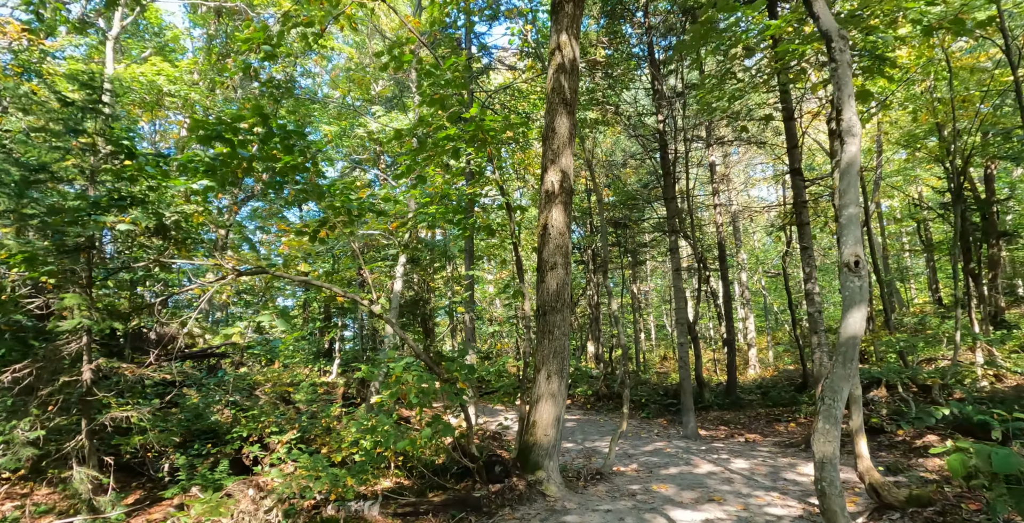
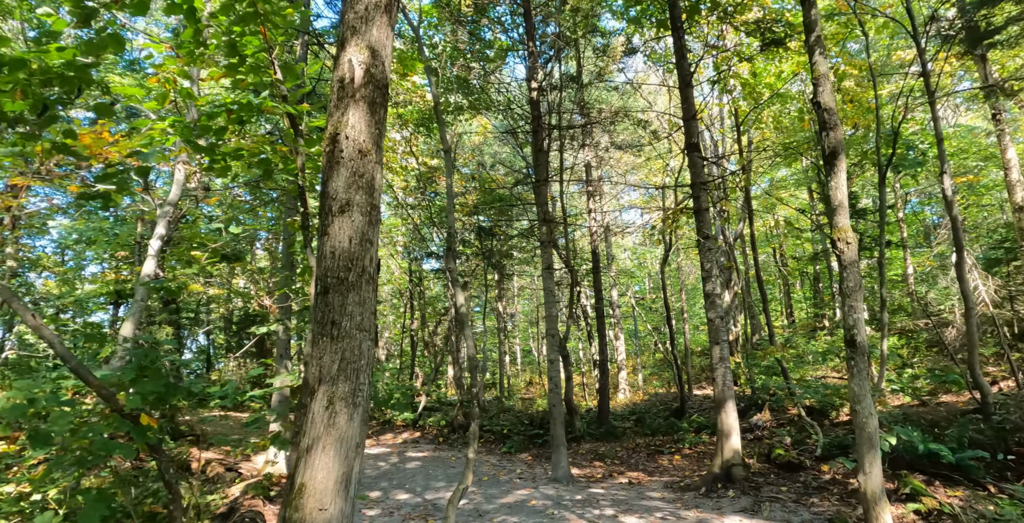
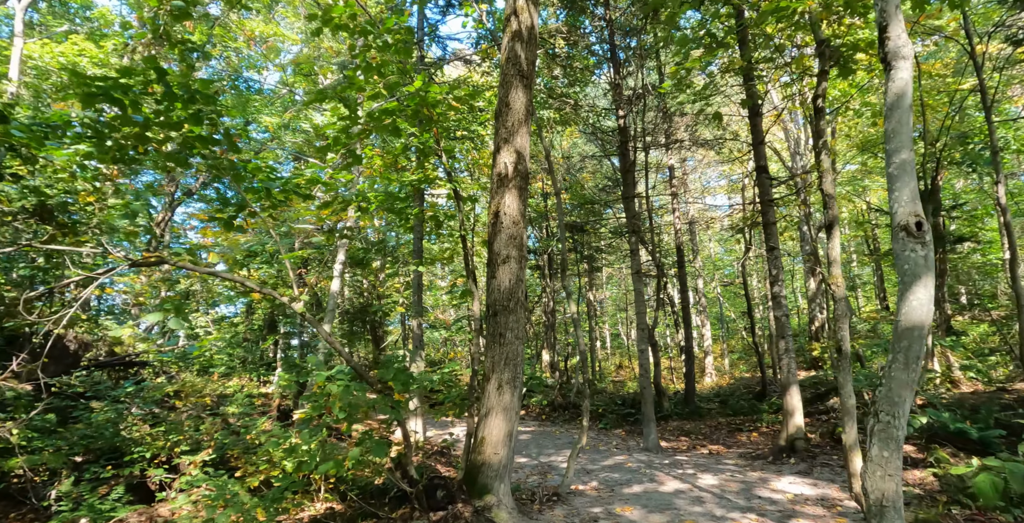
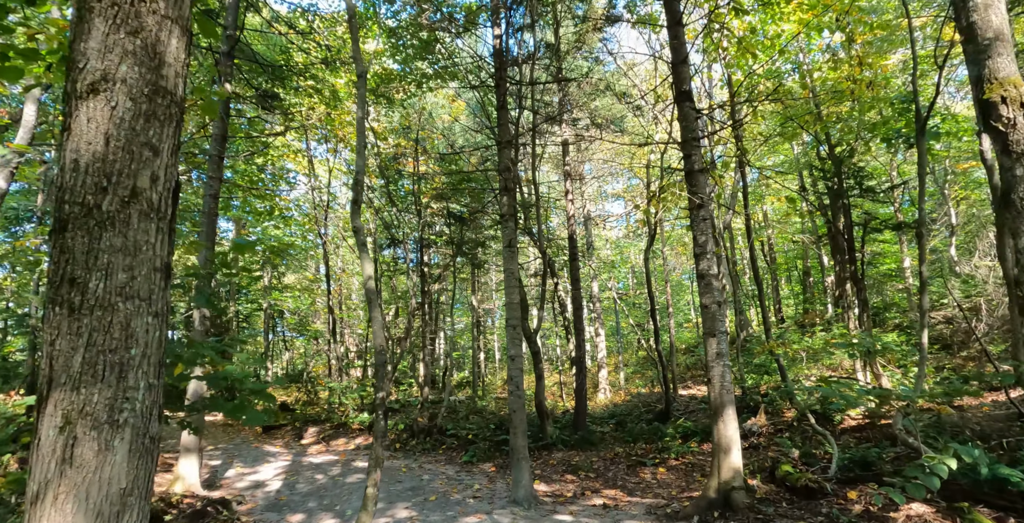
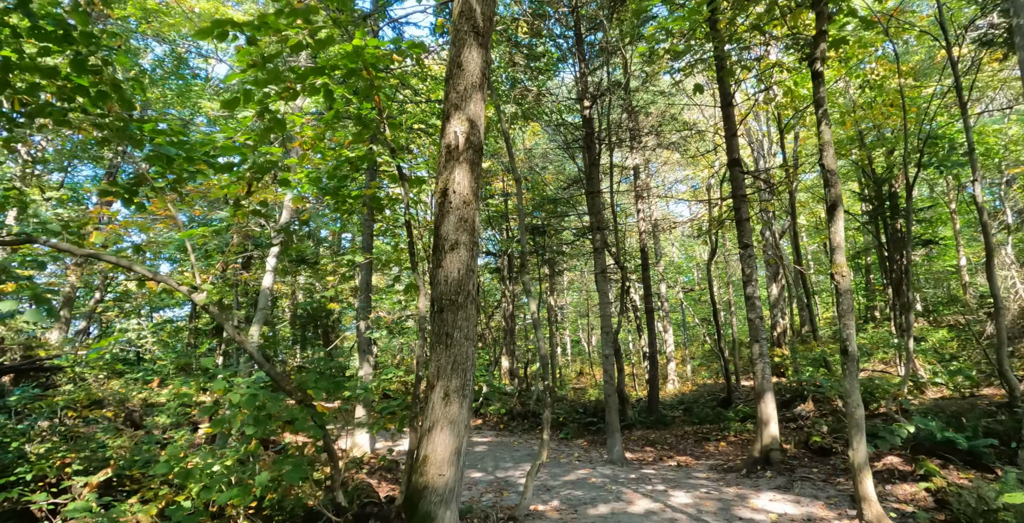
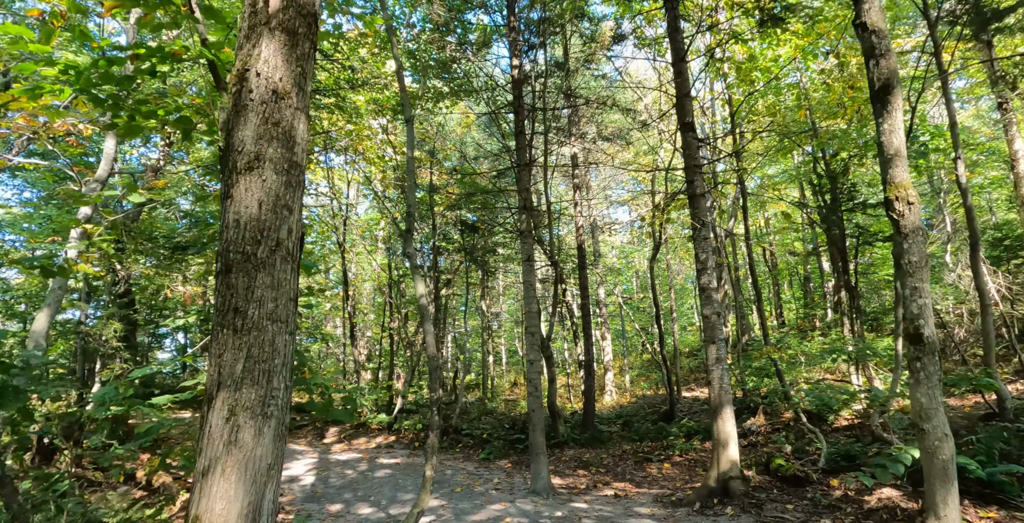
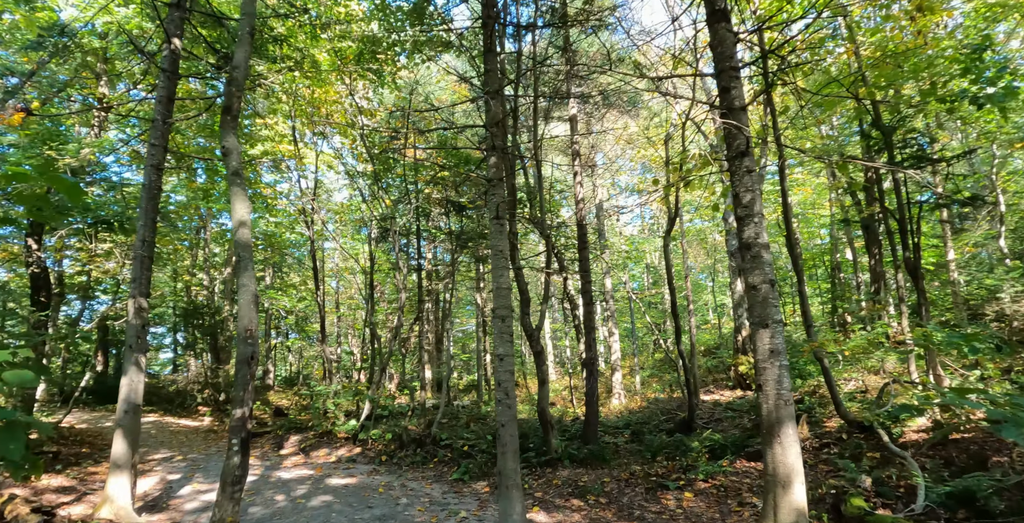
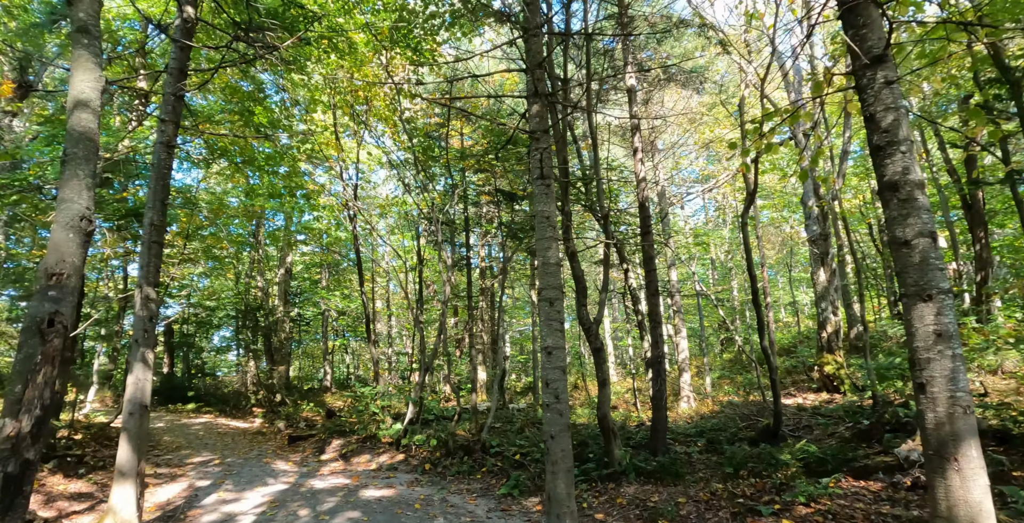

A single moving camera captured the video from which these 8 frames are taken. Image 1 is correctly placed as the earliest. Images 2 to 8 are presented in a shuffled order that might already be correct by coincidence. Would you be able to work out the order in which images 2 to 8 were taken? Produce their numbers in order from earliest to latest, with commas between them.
3, 5, 2, 6, 4, 7, 8
